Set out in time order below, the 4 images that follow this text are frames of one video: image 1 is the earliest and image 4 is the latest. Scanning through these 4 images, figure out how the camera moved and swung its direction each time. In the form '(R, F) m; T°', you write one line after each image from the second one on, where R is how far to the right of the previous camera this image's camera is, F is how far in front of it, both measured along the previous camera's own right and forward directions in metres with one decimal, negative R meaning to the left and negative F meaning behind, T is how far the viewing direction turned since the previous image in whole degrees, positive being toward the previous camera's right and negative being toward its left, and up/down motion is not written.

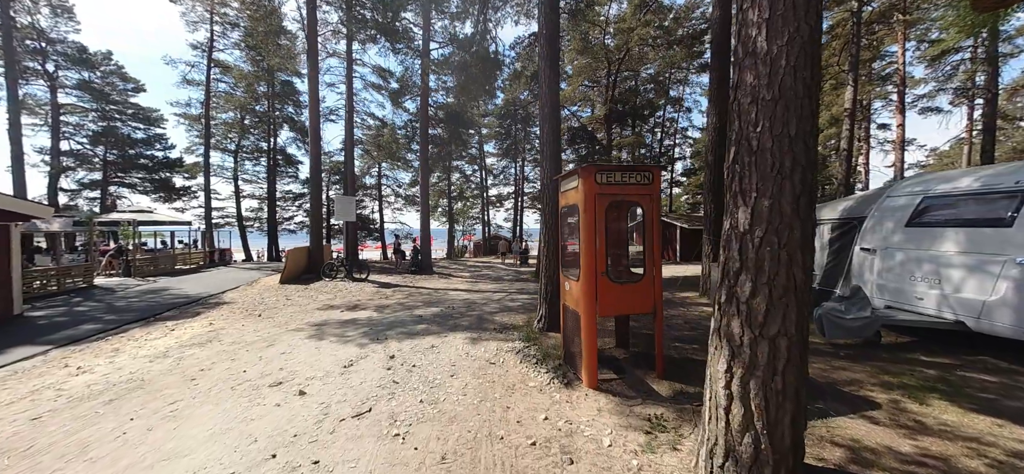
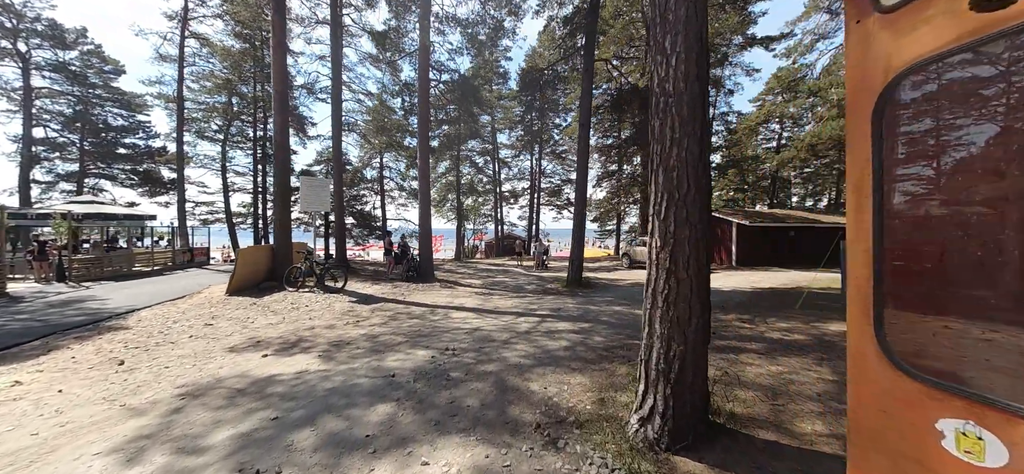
(-0.5, +3.8) m; -2°
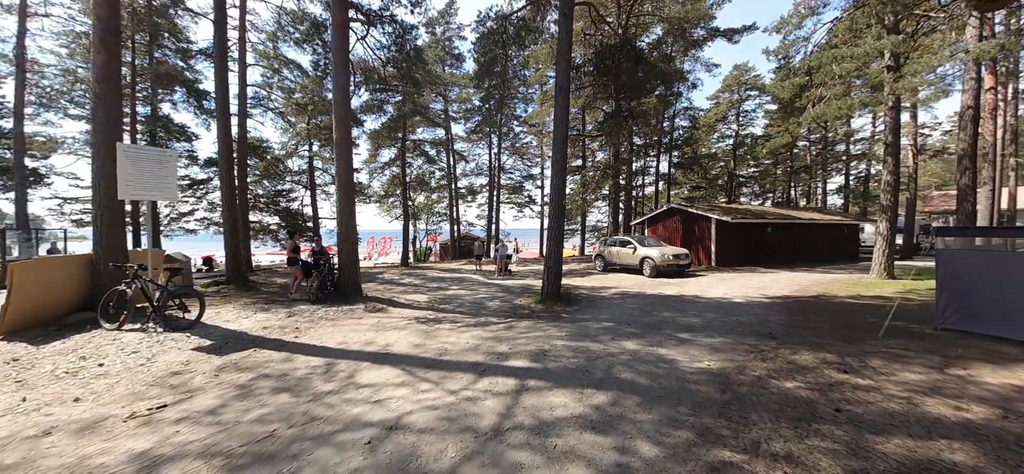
(+0.1, +3.0) m; +7°
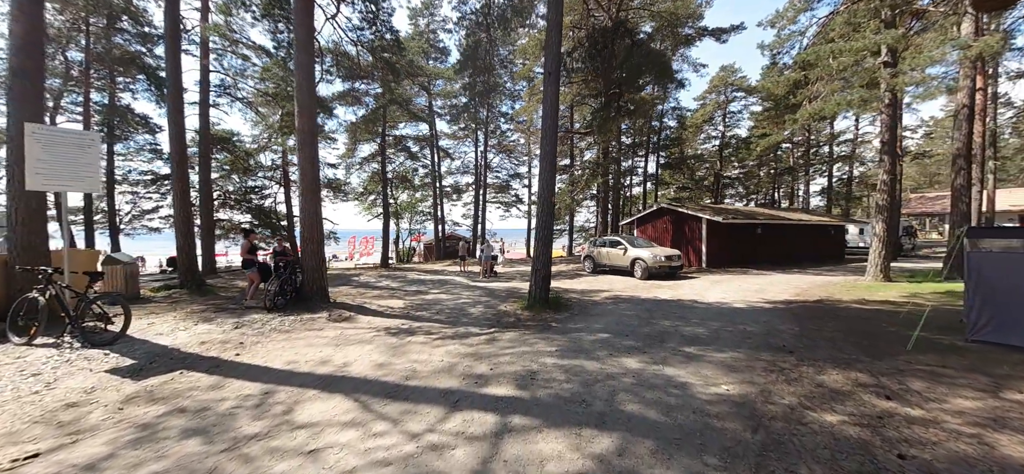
(+0.1, +0.8) m; +2°
